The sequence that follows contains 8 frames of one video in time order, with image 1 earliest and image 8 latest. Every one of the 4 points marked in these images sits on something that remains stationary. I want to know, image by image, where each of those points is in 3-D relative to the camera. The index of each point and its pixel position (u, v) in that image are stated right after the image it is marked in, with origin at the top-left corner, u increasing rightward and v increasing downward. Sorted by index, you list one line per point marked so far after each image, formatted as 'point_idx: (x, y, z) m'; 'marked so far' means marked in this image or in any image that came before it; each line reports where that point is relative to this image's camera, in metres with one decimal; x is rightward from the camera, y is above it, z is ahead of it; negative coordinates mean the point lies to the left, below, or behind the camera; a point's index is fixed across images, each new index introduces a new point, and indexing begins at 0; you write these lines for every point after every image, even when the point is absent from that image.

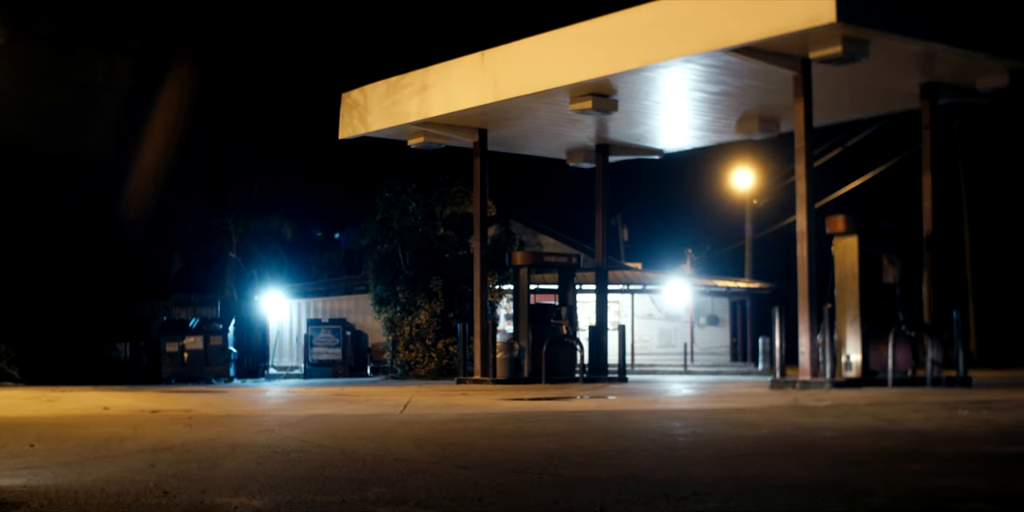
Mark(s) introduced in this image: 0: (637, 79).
0: (+1.9, +2.8, +19.6) m
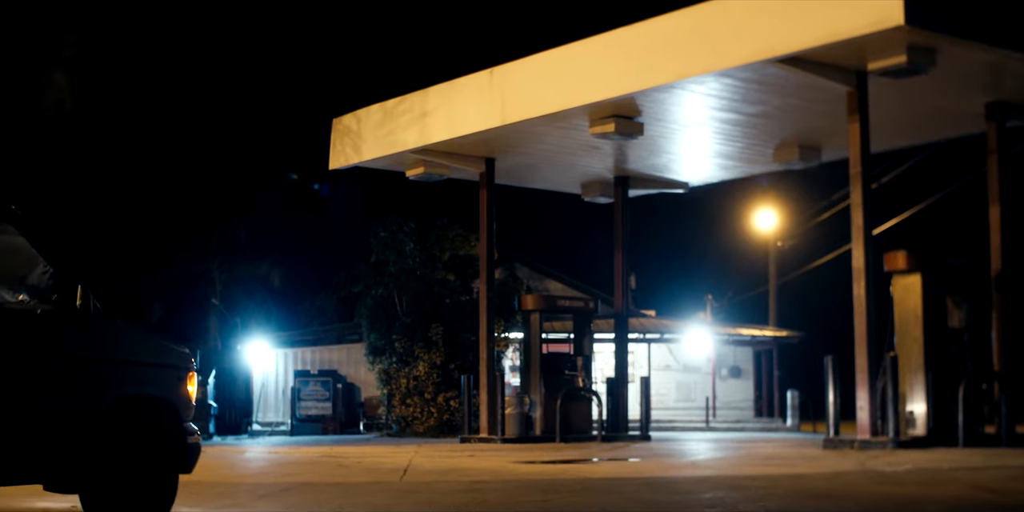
0: (+2.1, +2.2, +17.3) m
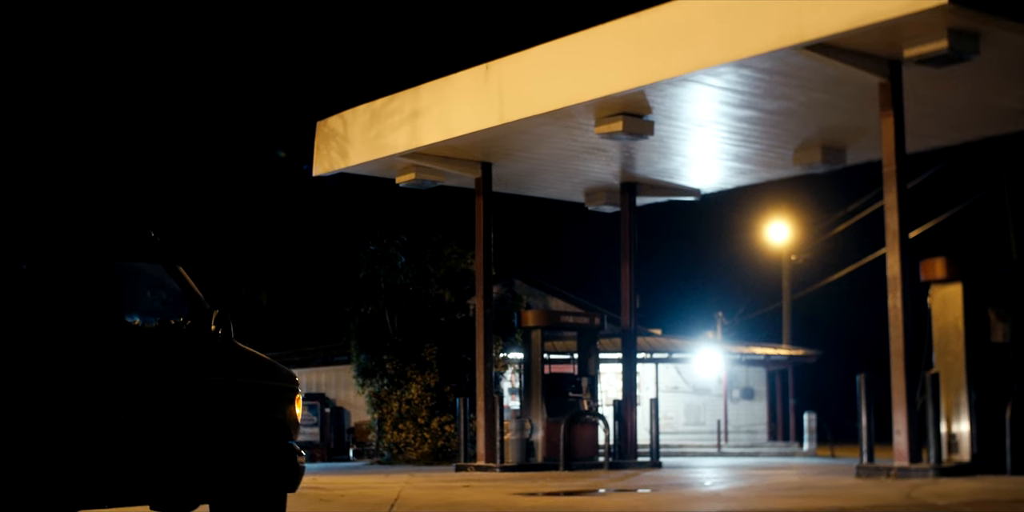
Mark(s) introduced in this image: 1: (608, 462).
0: (+2.1, +2.1, +15.8) m
1: (+1.5, -3.1, +19.0) m
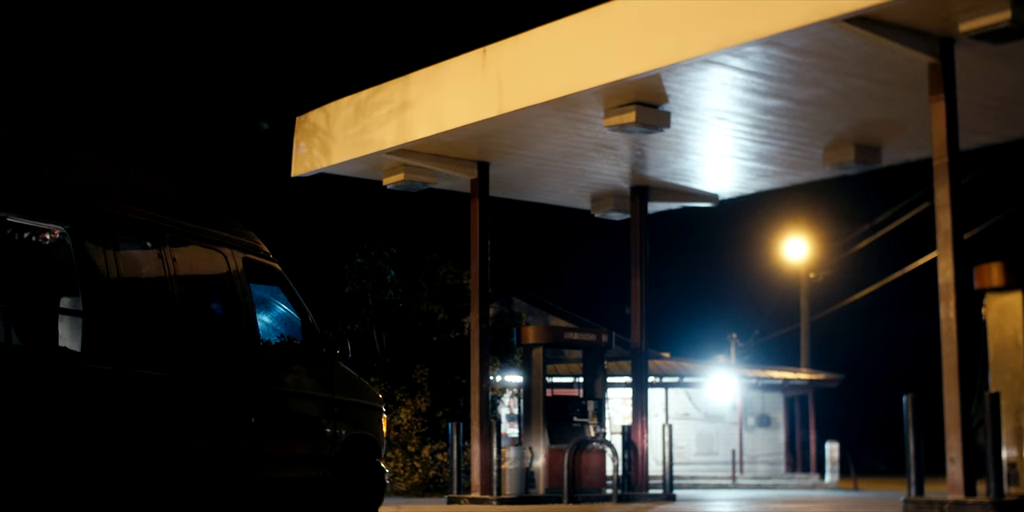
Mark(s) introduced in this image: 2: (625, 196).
0: (+2.1, +2.0, +14.1) m
1: (+1.5, -3.3, +17.2) m
2: (+1.7, +0.9, +18.7) m
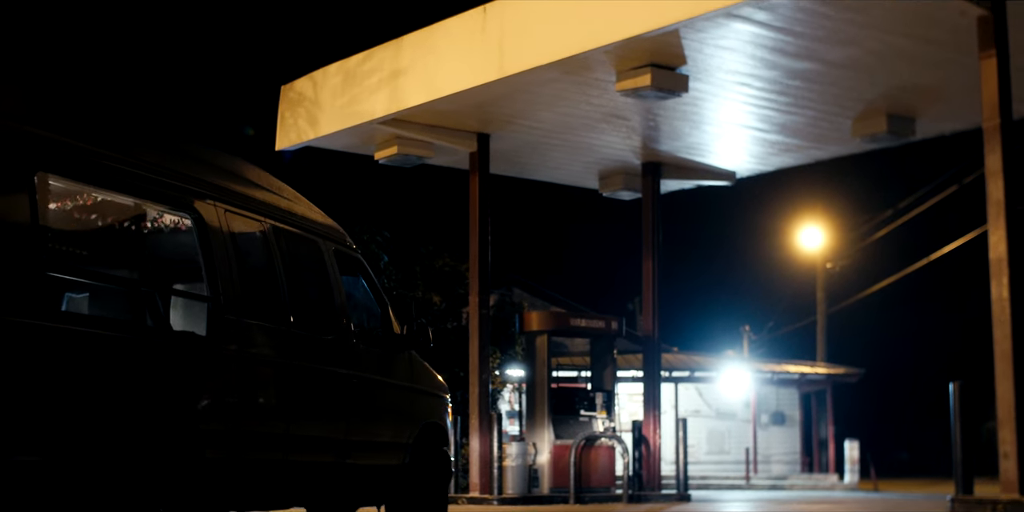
0: (+2.1, +2.3, +12.8) m
1: (+1.5, -3.0, +15.8) m
2: (+1.7, +1.1, +17.4) m
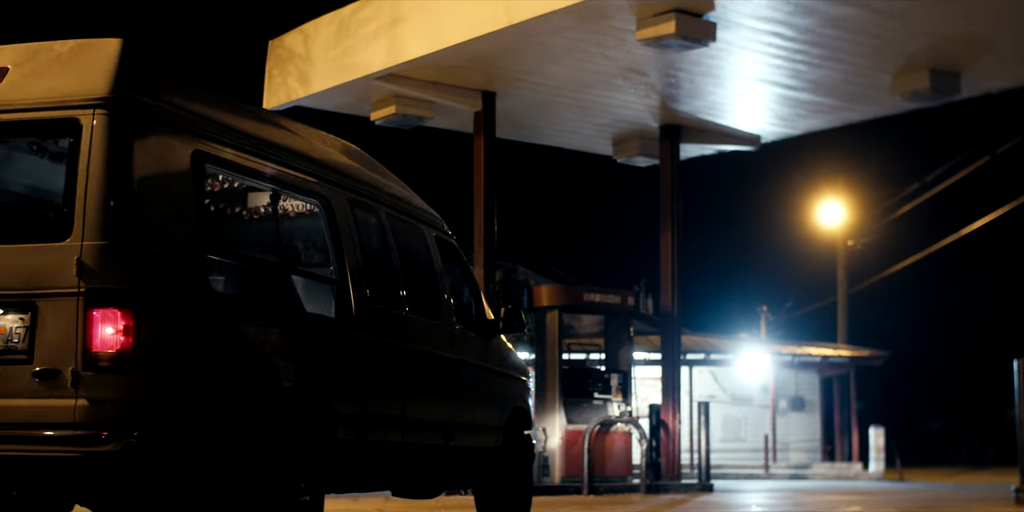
0: (+2.2, +2.6, +11.5) m
1: (+1.6, -2.7, +14.6) m
2: (+1.8, +1.5, +16.1) m
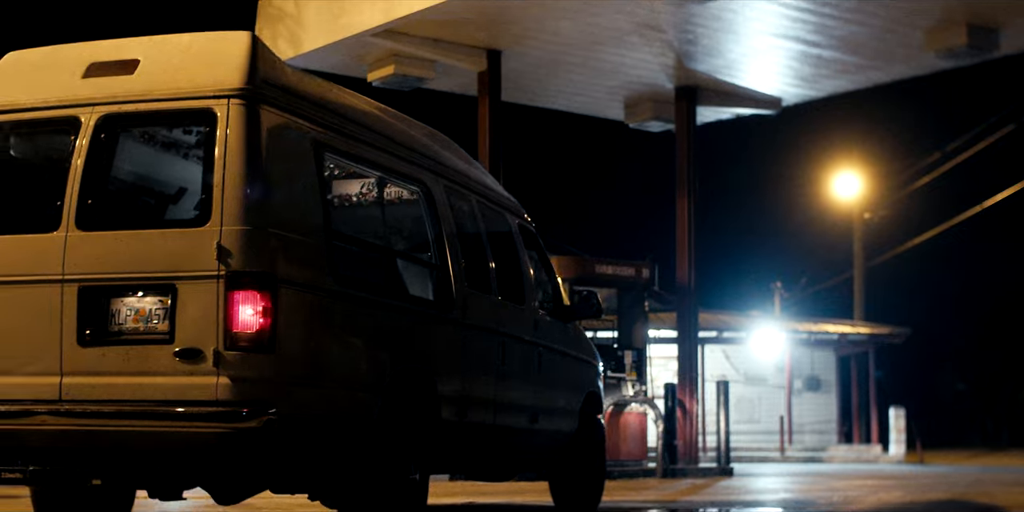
0: (+2.3, +2.9, +10.6) m
1: (+1.7, -2.3, +13.7) m
2: (+1.9, +1.9, +15.2) m
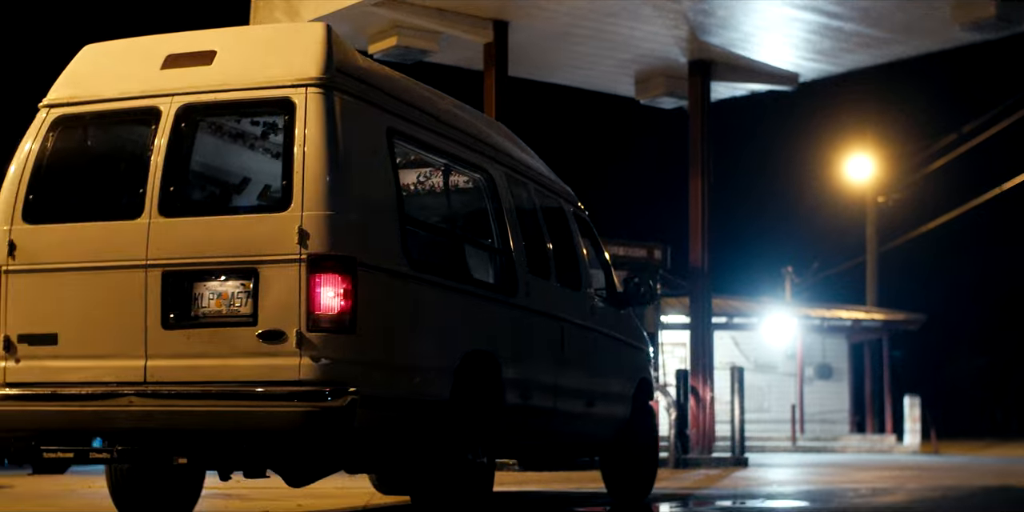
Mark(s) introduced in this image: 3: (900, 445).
0: (+2.4, +3.1, +10.0) m
1: (+1.7, -2.1, +13.2) m
2: (+1.9, +2.1, +14.6) m
3: (+6.0, -2.9, +19.5) m
